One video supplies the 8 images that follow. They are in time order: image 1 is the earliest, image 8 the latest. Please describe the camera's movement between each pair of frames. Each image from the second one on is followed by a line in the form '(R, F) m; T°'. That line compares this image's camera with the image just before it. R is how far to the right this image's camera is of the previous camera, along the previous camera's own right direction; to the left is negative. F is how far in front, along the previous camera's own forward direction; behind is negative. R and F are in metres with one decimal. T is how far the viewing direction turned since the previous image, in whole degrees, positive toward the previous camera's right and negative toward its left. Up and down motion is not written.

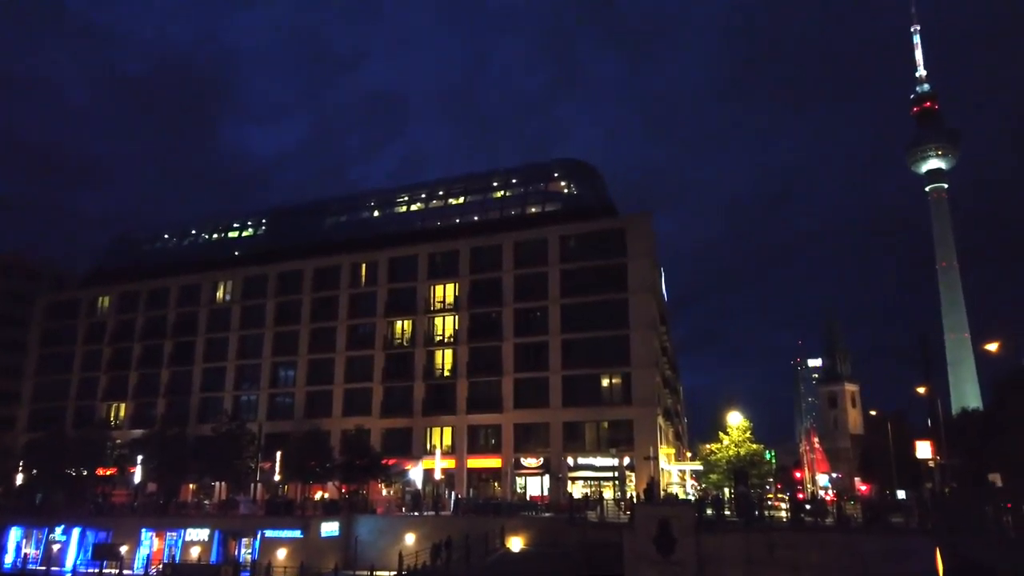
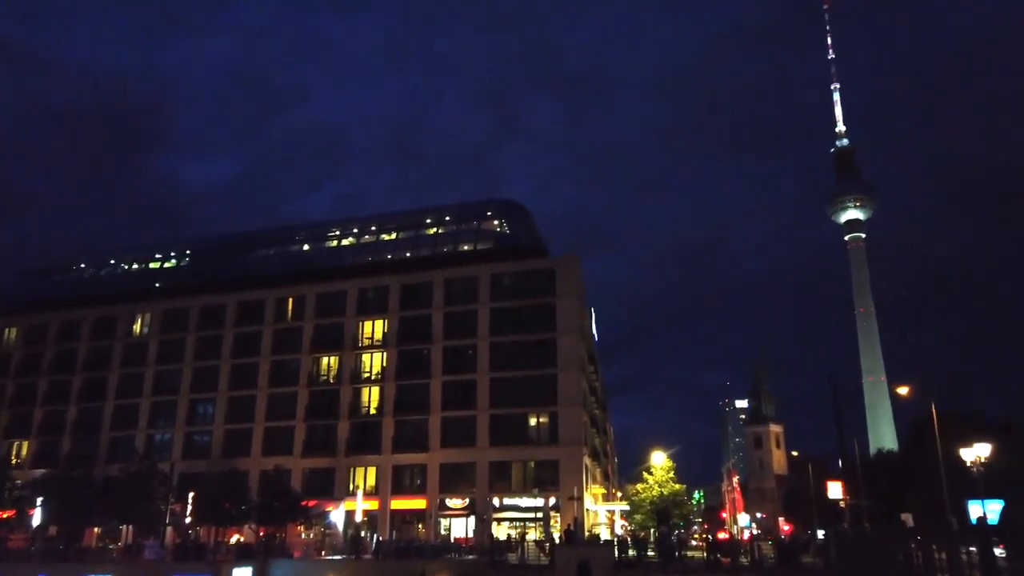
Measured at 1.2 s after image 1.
(+0.4, 0.0) m; +5°
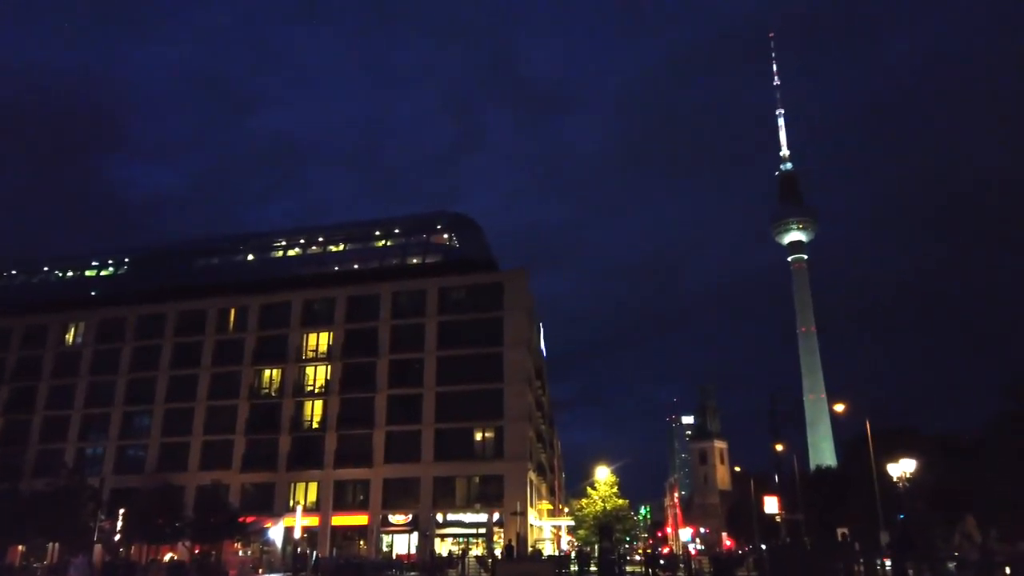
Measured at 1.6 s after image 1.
(+0.3, -0.1) m; +4°
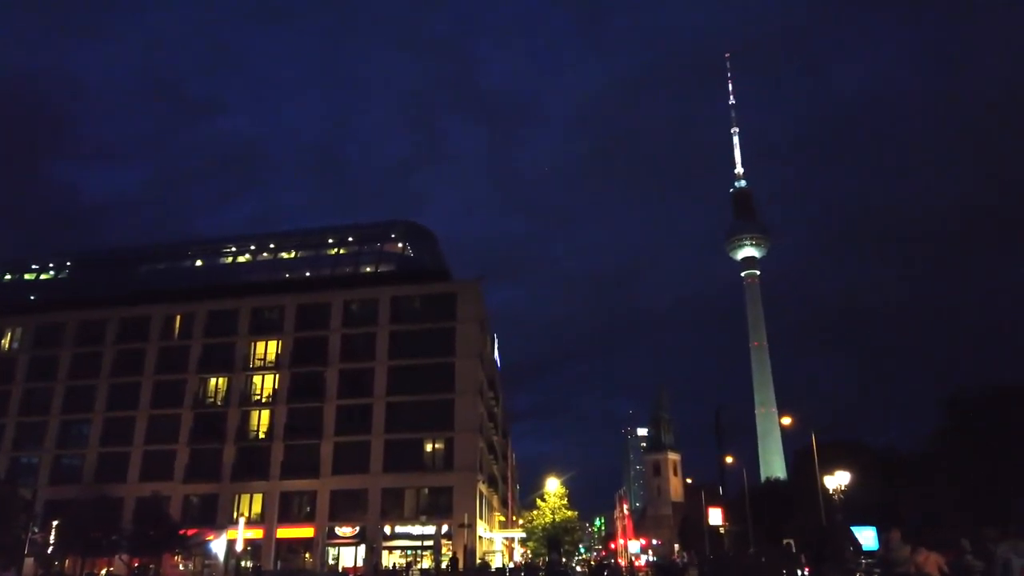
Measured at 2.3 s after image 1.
(+0.4, 0.0) m; +3°
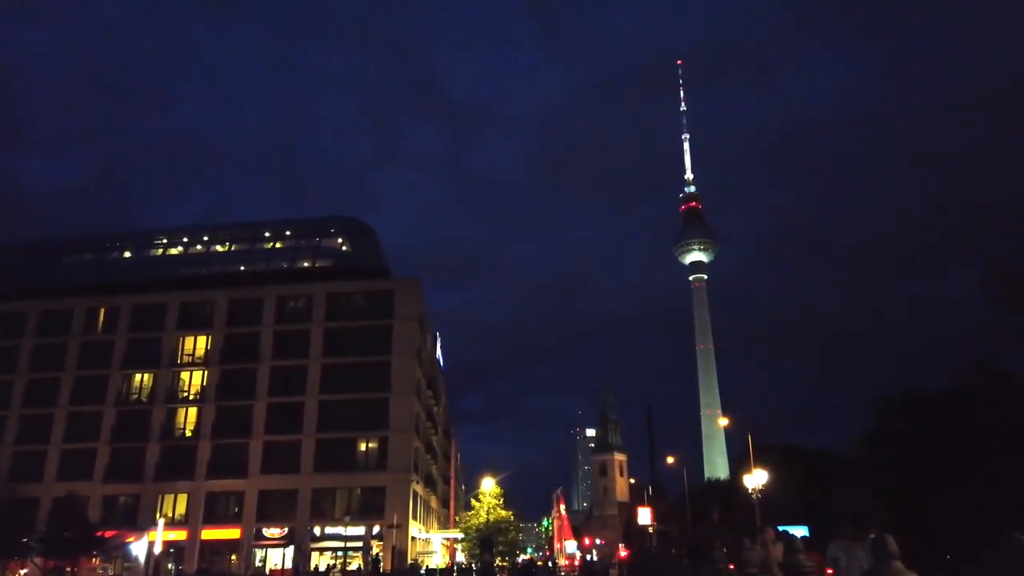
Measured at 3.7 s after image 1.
(+1.1, +0.4) m; +4°
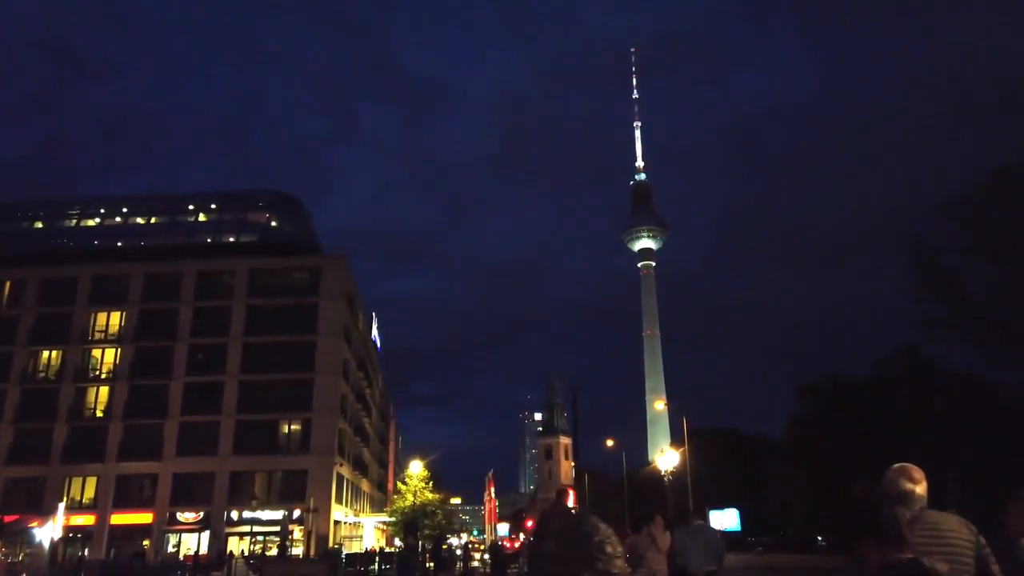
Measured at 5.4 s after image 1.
(+1.5, +1.1) m; +4°
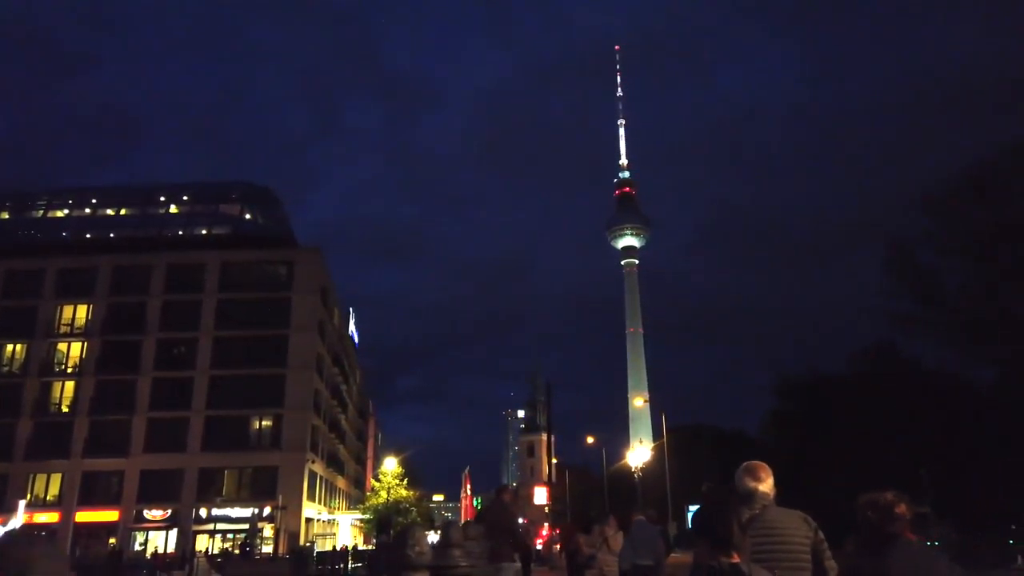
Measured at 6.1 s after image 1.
(+0.6, +0.6) m; +1°
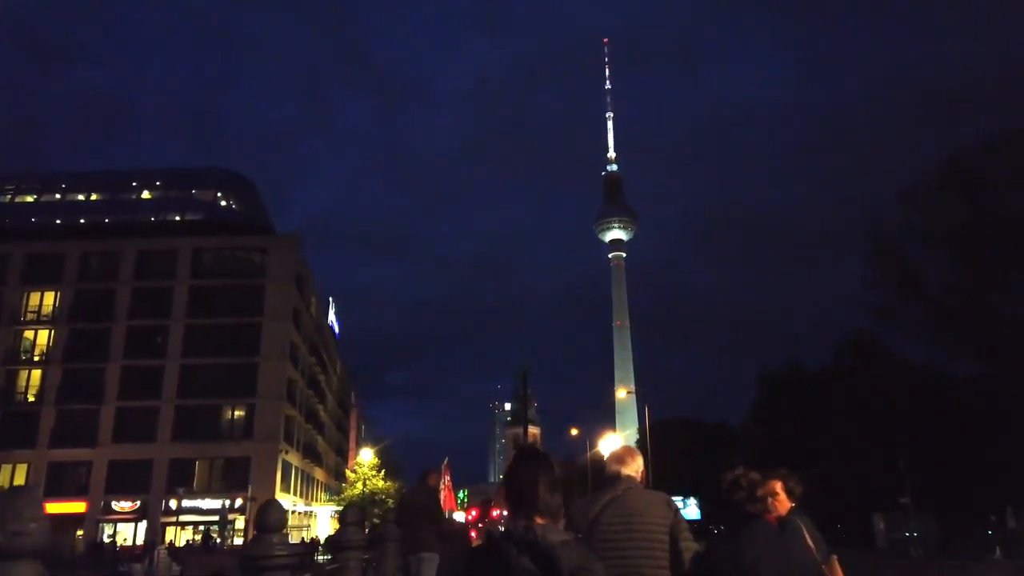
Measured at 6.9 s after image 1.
(+0.7, +0.8) m; +1°
